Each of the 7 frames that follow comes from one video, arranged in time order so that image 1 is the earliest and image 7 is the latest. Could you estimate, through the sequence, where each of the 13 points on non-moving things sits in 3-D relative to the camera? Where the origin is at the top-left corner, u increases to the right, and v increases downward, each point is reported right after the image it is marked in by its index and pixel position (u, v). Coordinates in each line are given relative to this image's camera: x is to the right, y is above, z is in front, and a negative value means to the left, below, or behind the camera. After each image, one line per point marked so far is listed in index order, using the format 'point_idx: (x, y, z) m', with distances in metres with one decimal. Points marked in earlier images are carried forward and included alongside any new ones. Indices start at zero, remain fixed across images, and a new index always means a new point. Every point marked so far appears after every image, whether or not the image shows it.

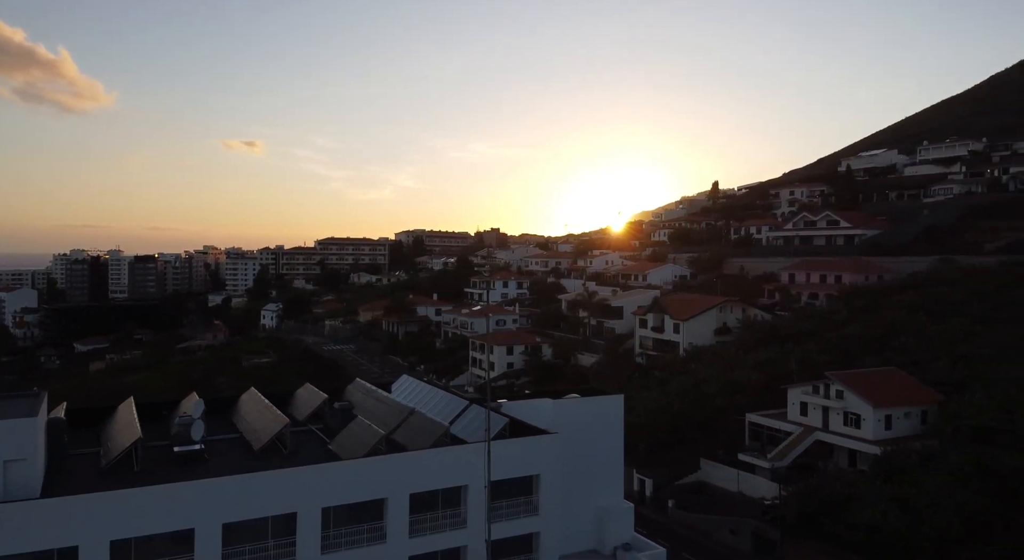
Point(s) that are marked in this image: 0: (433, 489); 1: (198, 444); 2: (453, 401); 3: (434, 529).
0: (-1.3, -3.6, +13.8) m
1: (-5.9, -3.1, +14.9) m
2: (-1.2, -2.5, +16.5) m
3: (-1.3, -4.3, +13.8) m
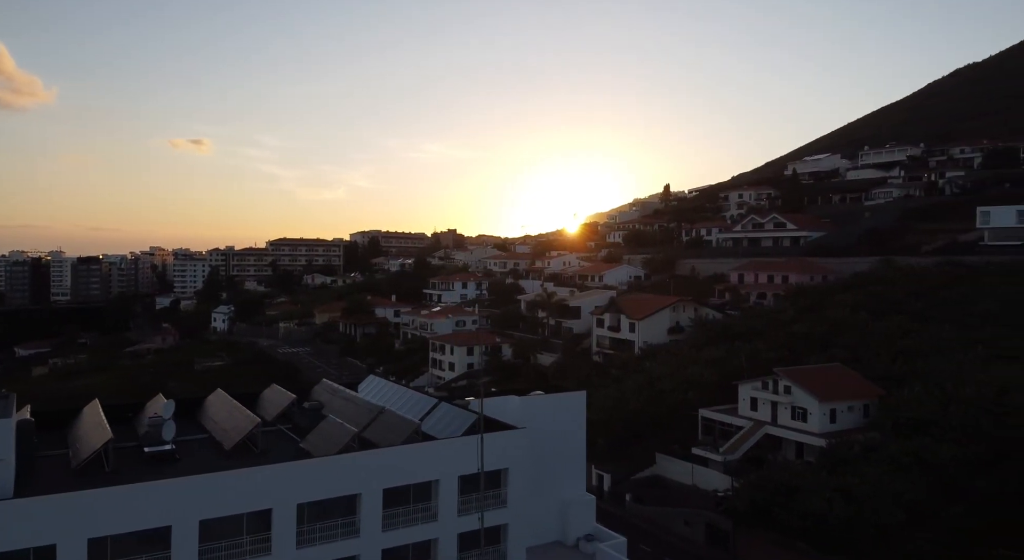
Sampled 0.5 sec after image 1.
0: (-1.9, -3.6, +14.2) m
1: (-6.5, -3.1, +15.1) m
2: (-1.9, -2.5, +16.9) m
3: (-1.8, -4.4, +14.3) m
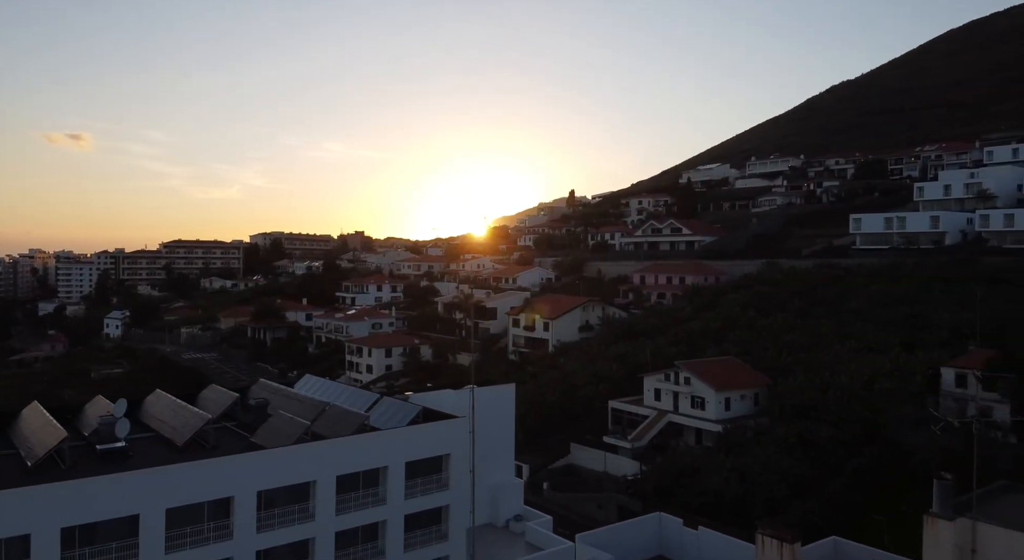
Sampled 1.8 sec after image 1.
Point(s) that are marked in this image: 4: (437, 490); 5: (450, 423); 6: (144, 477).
0: (-3.0, -3.7, +15.5) m
1: (-7.7, -3.2, +15.7) m
2: (-3.4, -2.6, +18.1) m
3: (-3.0, -4.4, +15.5) m
4: (-1.5, -4.4, +16.5) m
5: (-1.3, -3.0, +16.6) m
6: (-6.1, -3.3, +13.3) m
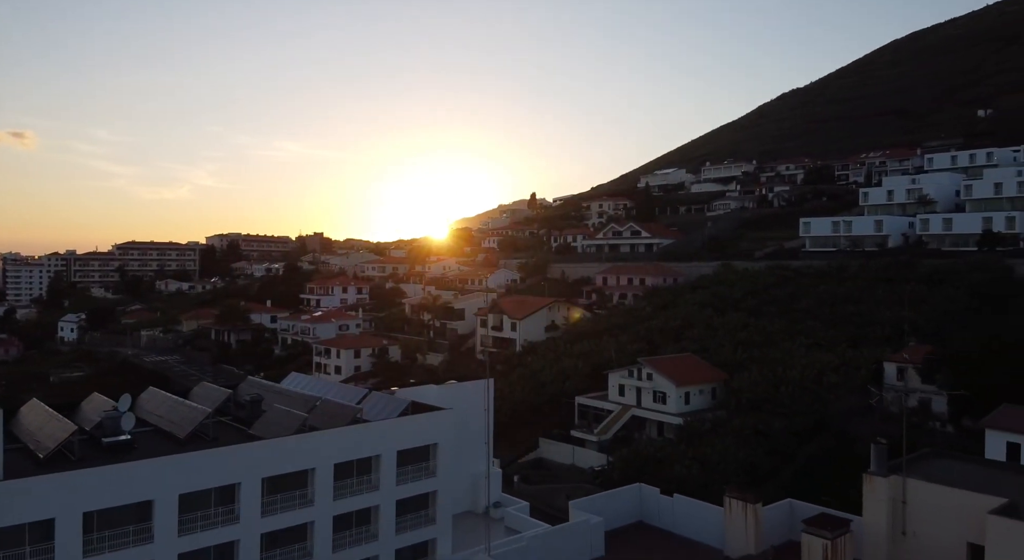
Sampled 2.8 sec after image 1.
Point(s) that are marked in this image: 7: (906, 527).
0: (-3.3, -3.7, +16.6) m
1: (-8.0, -3.2, +16.6) m
2: (-3.8, -2.6, +19.2) m
3: (-3.3, -4.4, +16.6) m
4: (-1.9, -4.4, +17.8) m
5: (-1.7, -3.0, +17.8) m
6: (-6.3, -3.3, +14.2) m
7: (+4.4, -2.7, +8.9) m
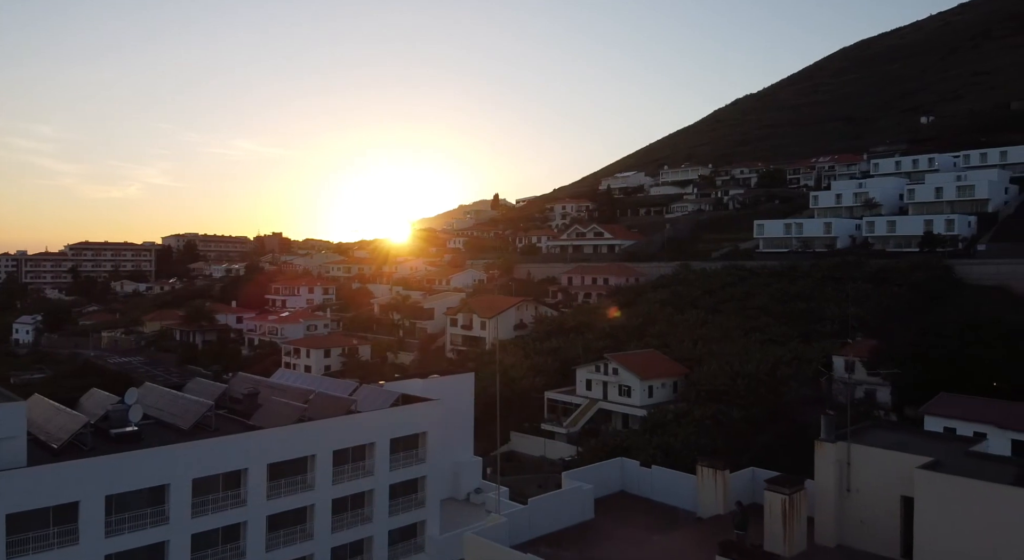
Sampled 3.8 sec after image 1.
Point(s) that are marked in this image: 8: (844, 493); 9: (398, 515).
0: (-3.7, -3.7, +17.8) m
1: (-8.4, -3.2, +17.5) m
2: (-4.3, -2.6, +20.4) m
3: (-3.6, -4.4, +17.8) m
4: (-2.3, -4.4, +19.0) m
5: (-2.1, -3.0, +19.1) m
6: (-6.5, -3.3, +15.3) m
7: (+4.5, -2.7, +10.6) m
8: (+4.4, -2.8, +10.6) m
9: (-2.7, -5.5, +18.8) m
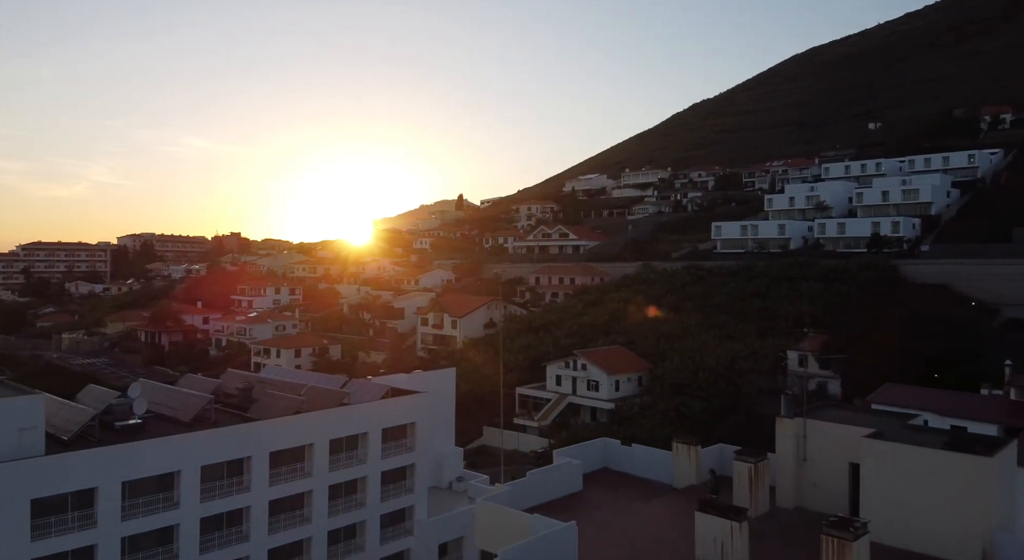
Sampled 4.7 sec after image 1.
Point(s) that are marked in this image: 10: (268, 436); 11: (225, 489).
0: (-4.0, -3.7, +18.9) m
1: (-8.7, -3.2, +18.5) m
2: (-4.8, -2.6, +21.5) m
3: (-4.0, -4.4, +19.0) m
4: (-2.7, -4.4, +20.3) m
5: (-2.5, -3.0, +20.4) m
6: (-6.7, -3.3, +16.3) m
7: (+4.5, -2.7, +12.1) m
8: (+4.4, -2.8, +12.2) m
9: (-3.1, -5.5, +20.0) m
10: (-5.4, -3.4, +17.6) m
11: (-6.1, -4.5, +17.0) m
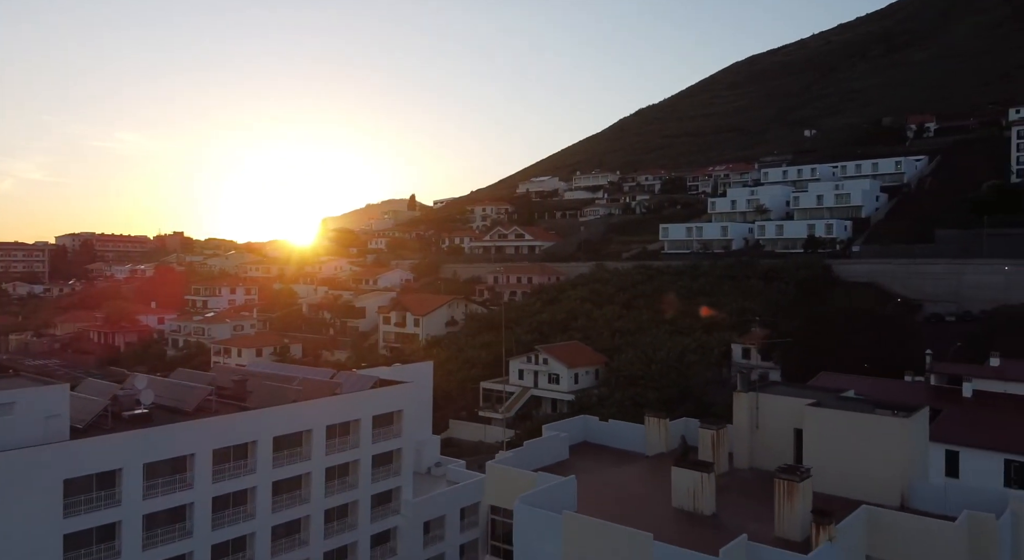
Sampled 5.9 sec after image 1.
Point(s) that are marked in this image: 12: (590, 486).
0: (-4.5, -3.7, +20.6) m
1: (-9.1, -3.2, +19.7) m
2: (-5.5, -2.6, +23.1) m
3: (-4.5, -4.4, +20.6) m
4: (-3.3, -4.3, +22.0) m
5: (-3.1, -3.0, +22.1) m
6: (-7.0, -3.3, +17.7) m
7: (+4.4, -2.6, +14.4) m
8: (+4.4, -2.7, +14.4) m
9: (-3.7, -5.5, +21.6) m
10: (-5.8, -3.4, +19.1) m
11: (-6.5, -4.4, +18.5) m
12: (+1.3, -3.4, +13.2) m
